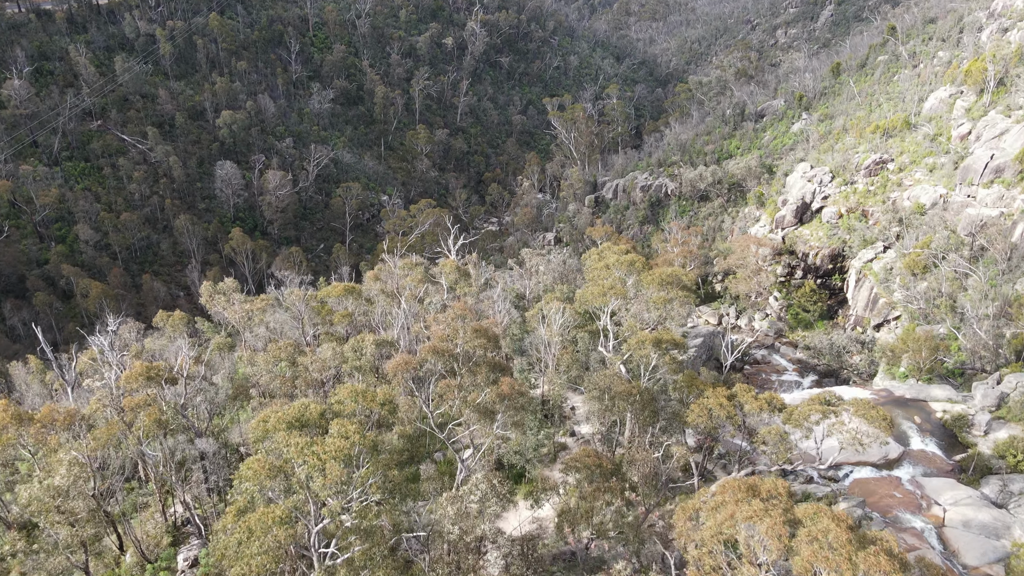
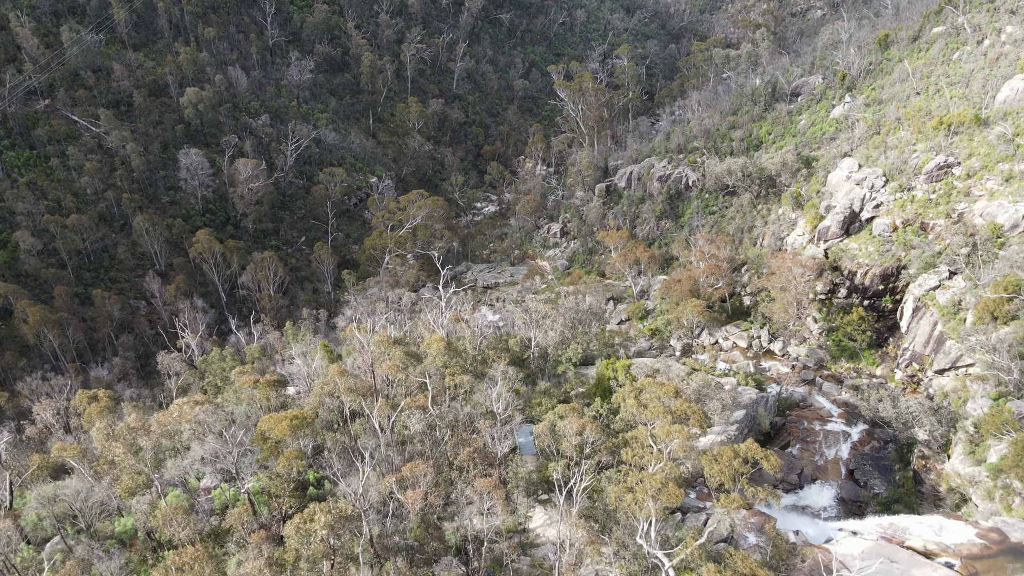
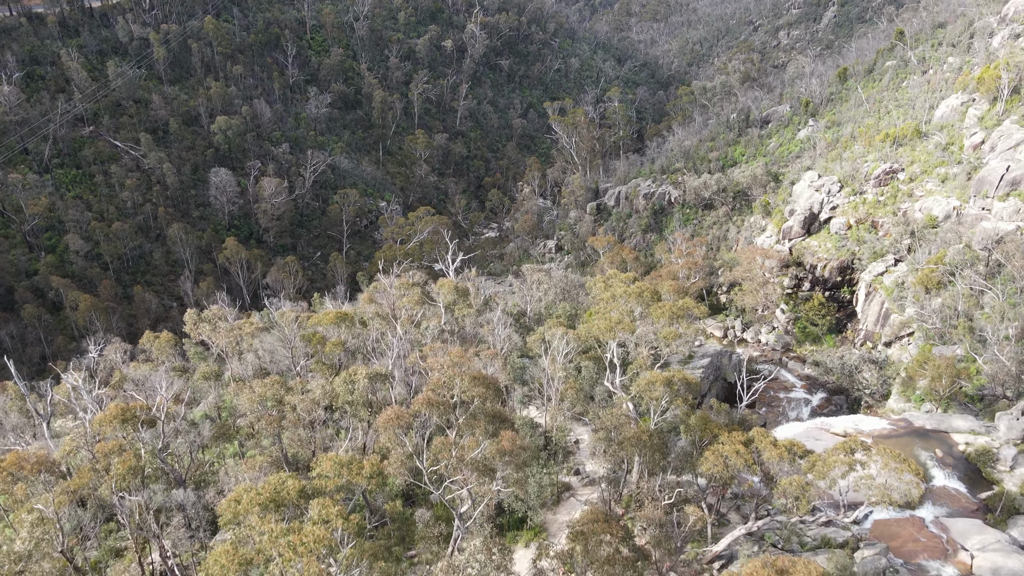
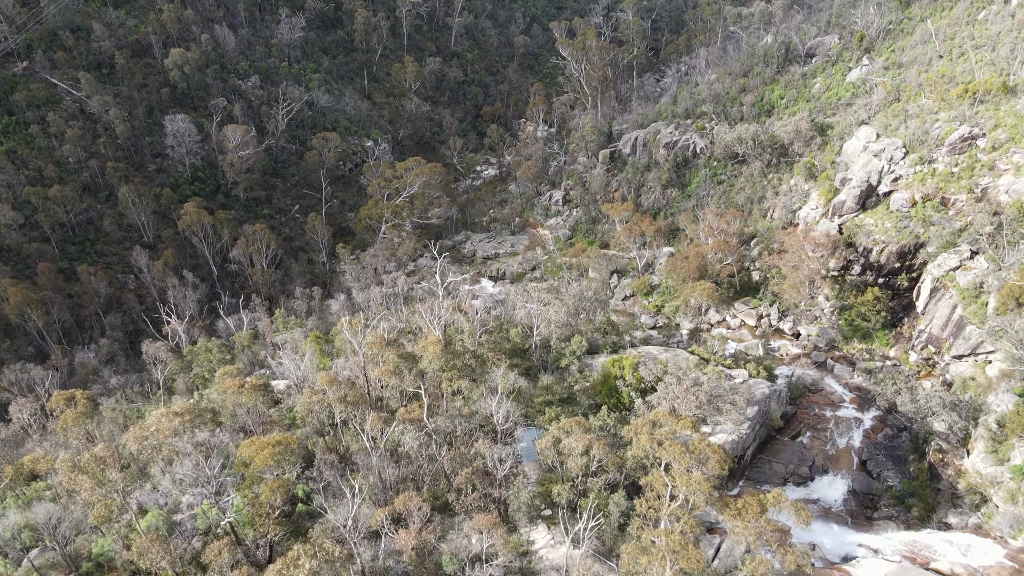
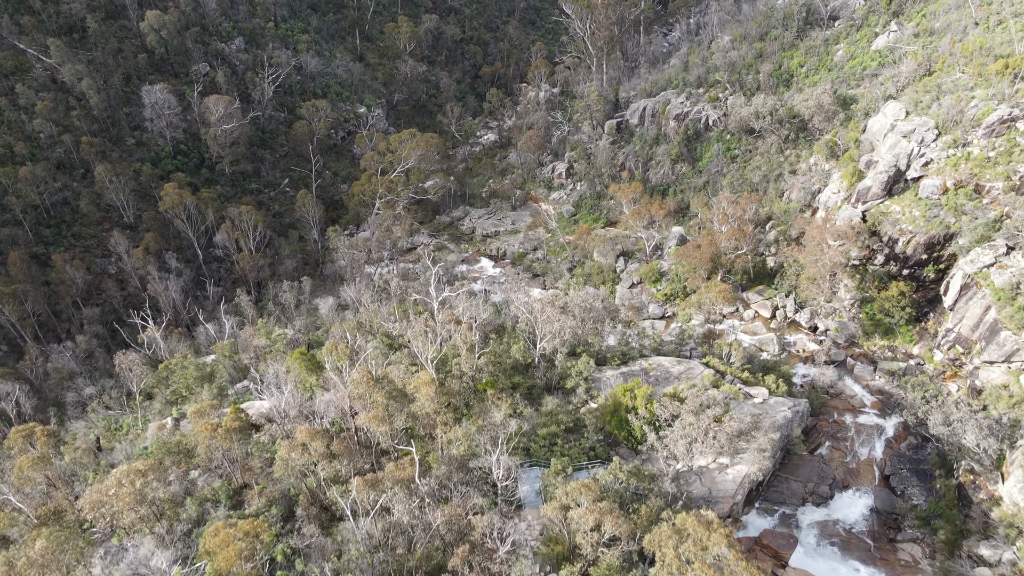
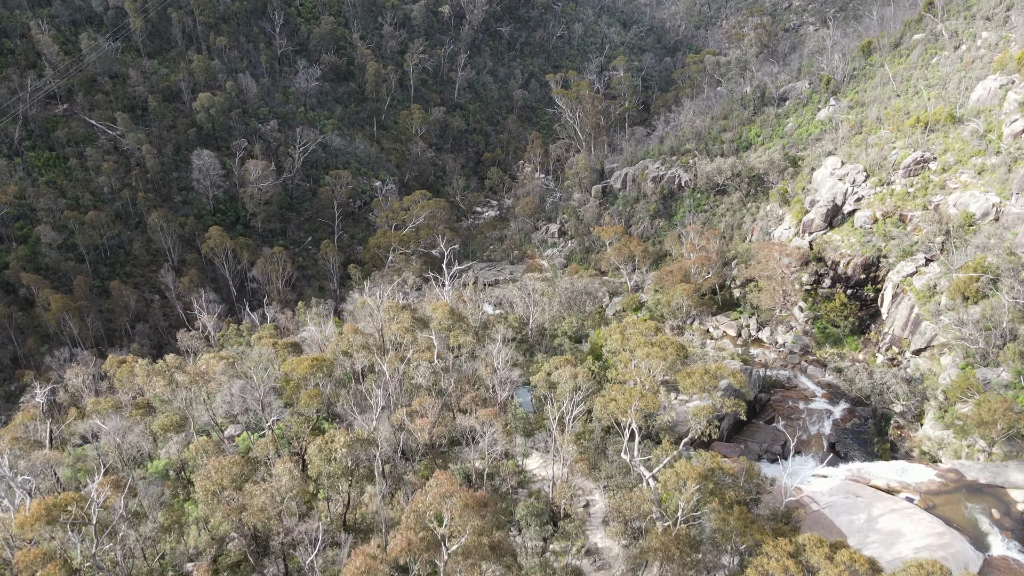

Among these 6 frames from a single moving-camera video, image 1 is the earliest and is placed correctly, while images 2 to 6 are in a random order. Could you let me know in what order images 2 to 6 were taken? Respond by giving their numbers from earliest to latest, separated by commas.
3, 6, 2, 4, 5
